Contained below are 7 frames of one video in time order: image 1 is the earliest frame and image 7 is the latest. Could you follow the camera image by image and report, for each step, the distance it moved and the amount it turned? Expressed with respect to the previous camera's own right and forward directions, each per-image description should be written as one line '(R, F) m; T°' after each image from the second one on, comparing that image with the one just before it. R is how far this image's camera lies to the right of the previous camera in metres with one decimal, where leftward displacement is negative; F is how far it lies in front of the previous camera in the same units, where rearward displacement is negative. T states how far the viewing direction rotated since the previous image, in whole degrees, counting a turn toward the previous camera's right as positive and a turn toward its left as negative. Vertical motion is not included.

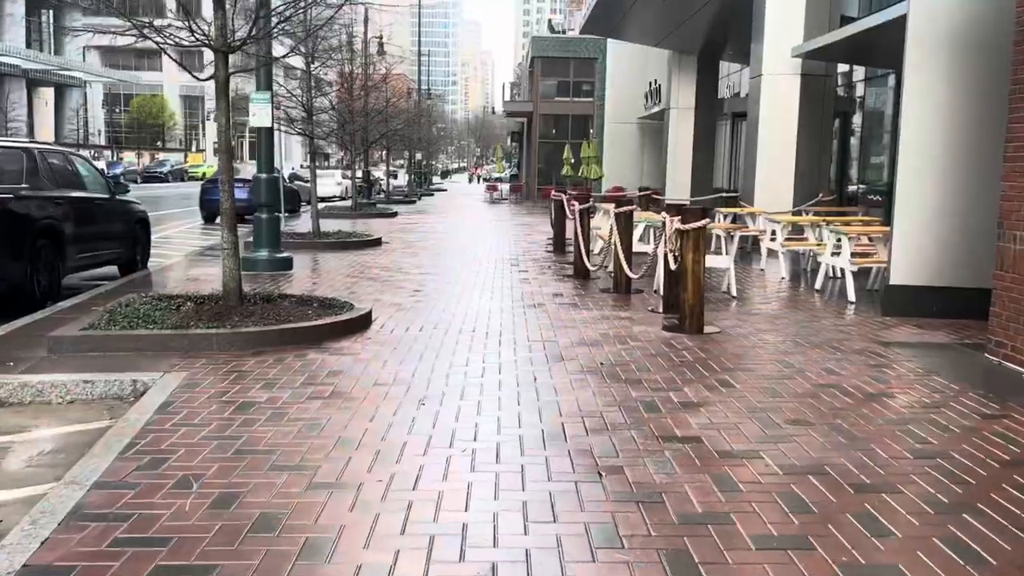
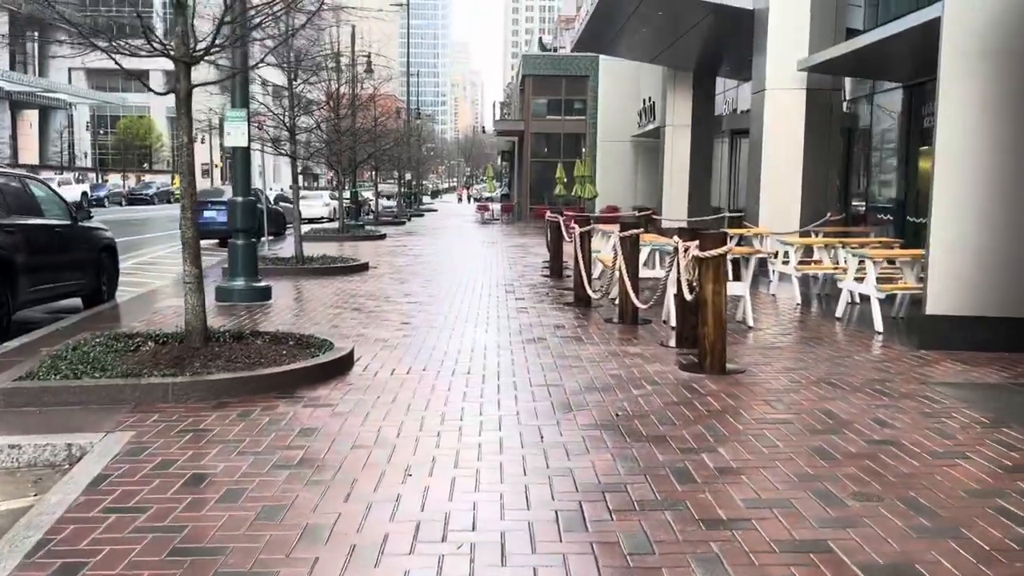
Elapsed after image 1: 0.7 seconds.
(-0.1, +0.8) m; +1°
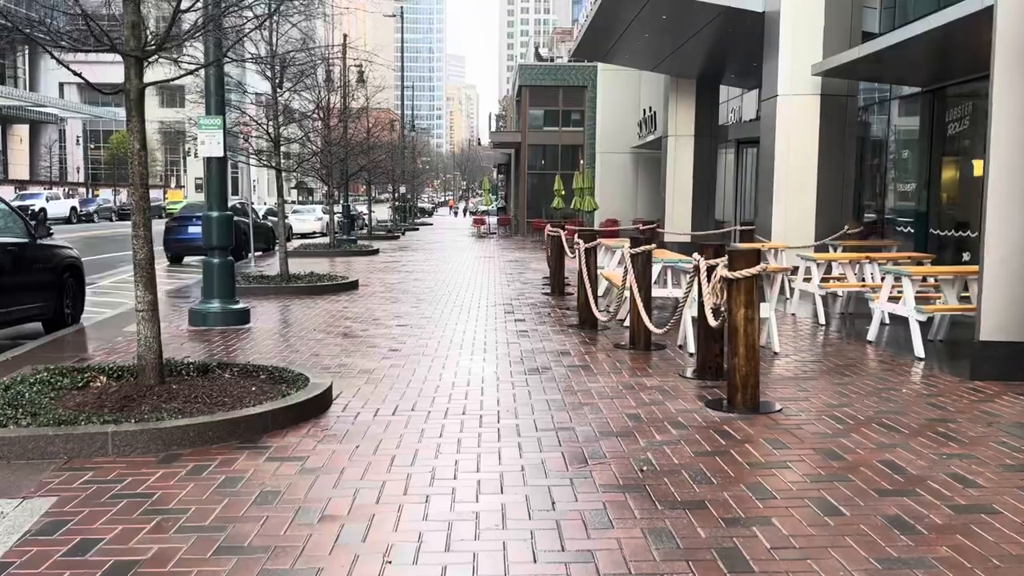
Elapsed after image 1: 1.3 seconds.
(0.0, +0.9) m; 0°
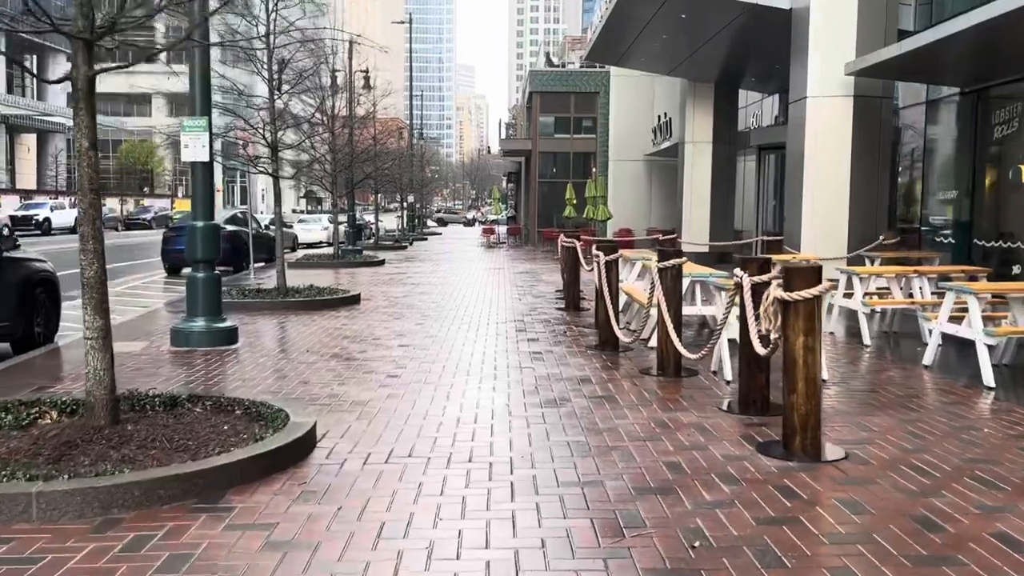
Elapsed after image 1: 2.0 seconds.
(0.0, +0.9) m; -1°
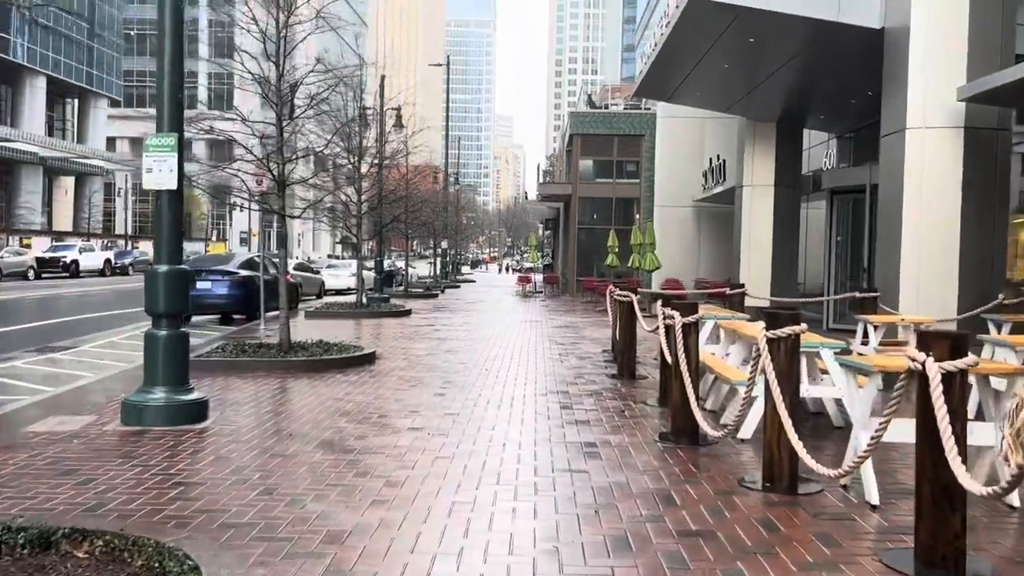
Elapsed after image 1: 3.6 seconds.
(-0.1, +2.1) m; -2°
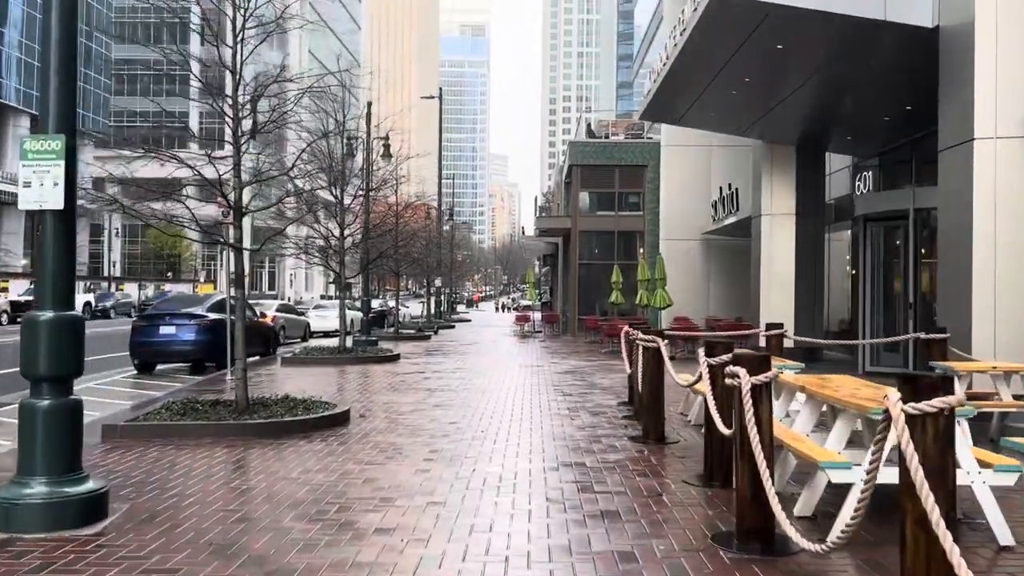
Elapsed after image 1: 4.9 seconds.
(0.0, +1.8) m; 0°
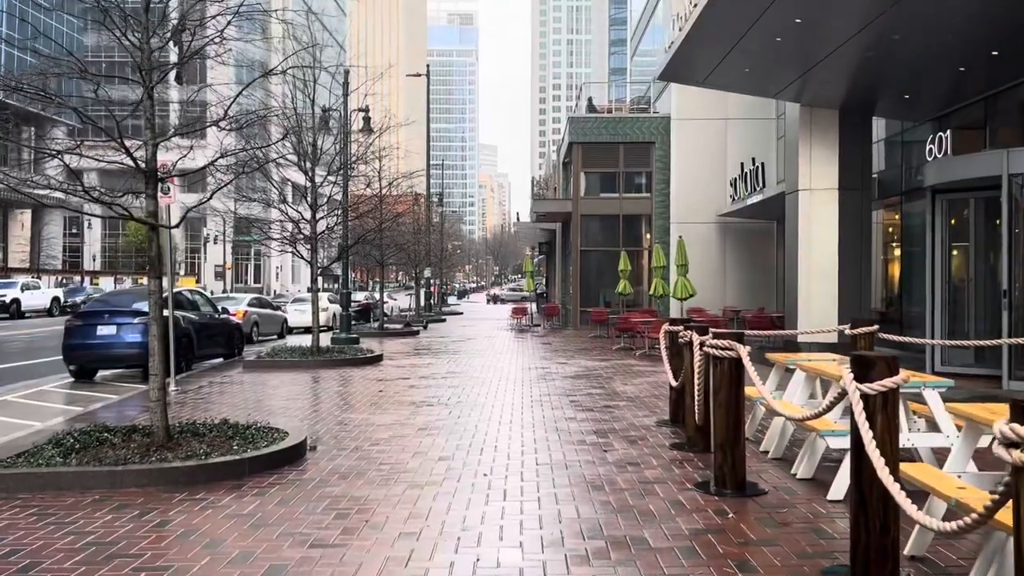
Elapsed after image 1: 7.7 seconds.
(-0.2, +2.6) m; +1°
